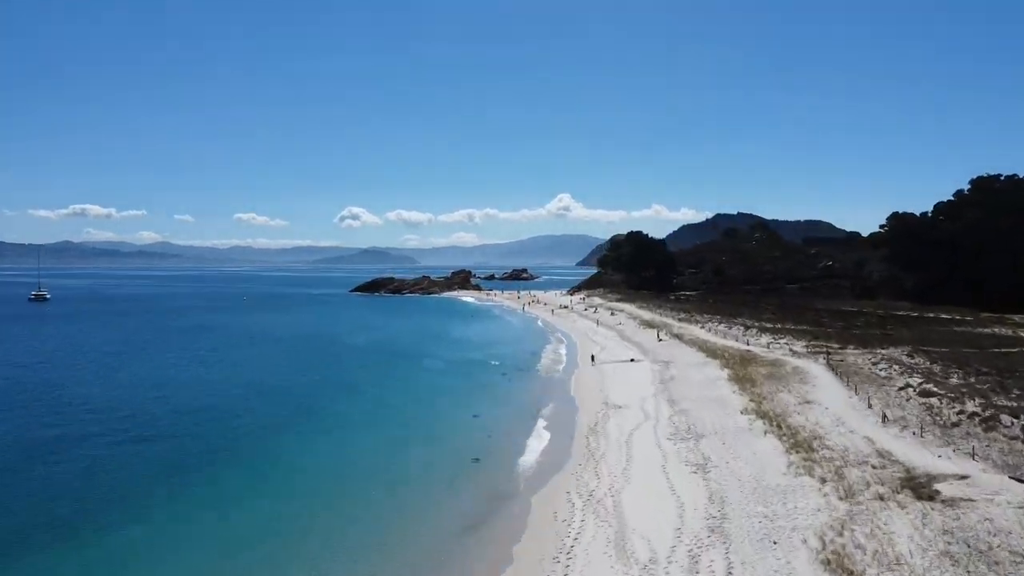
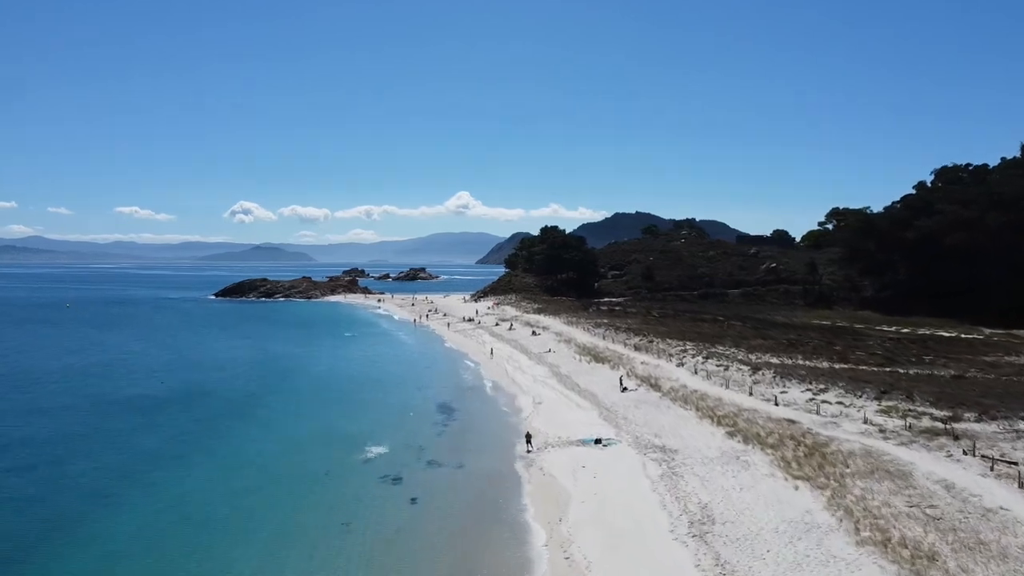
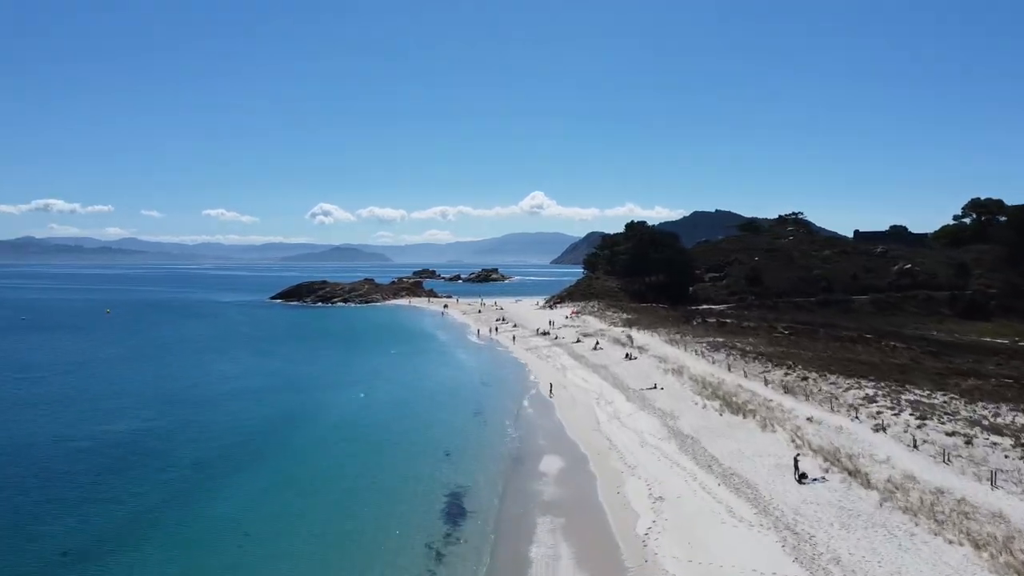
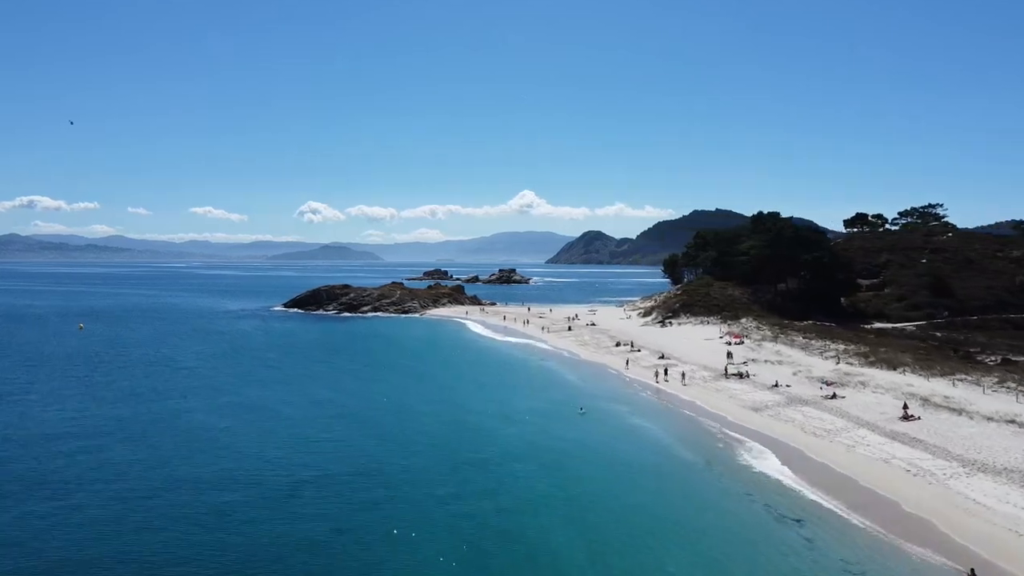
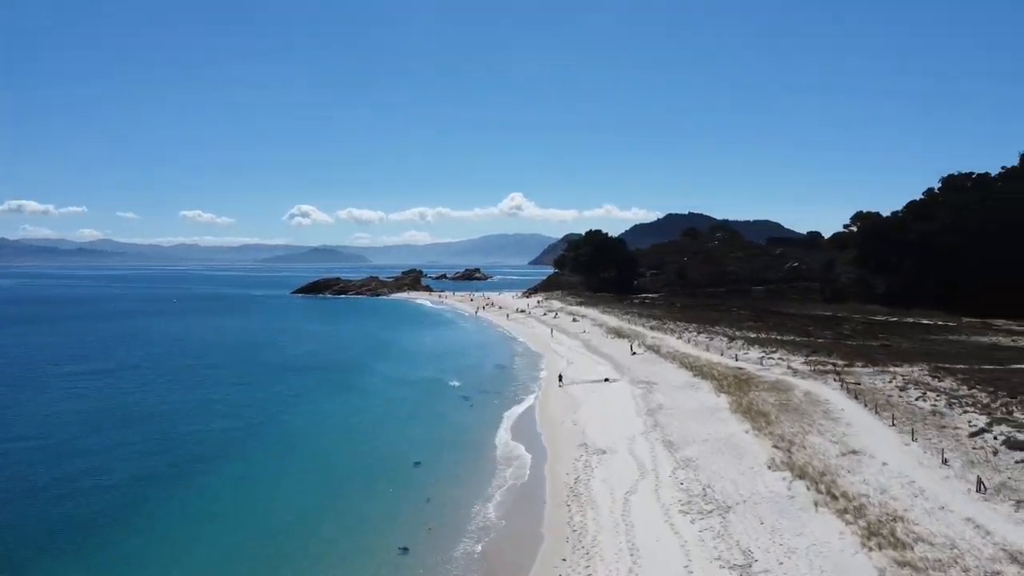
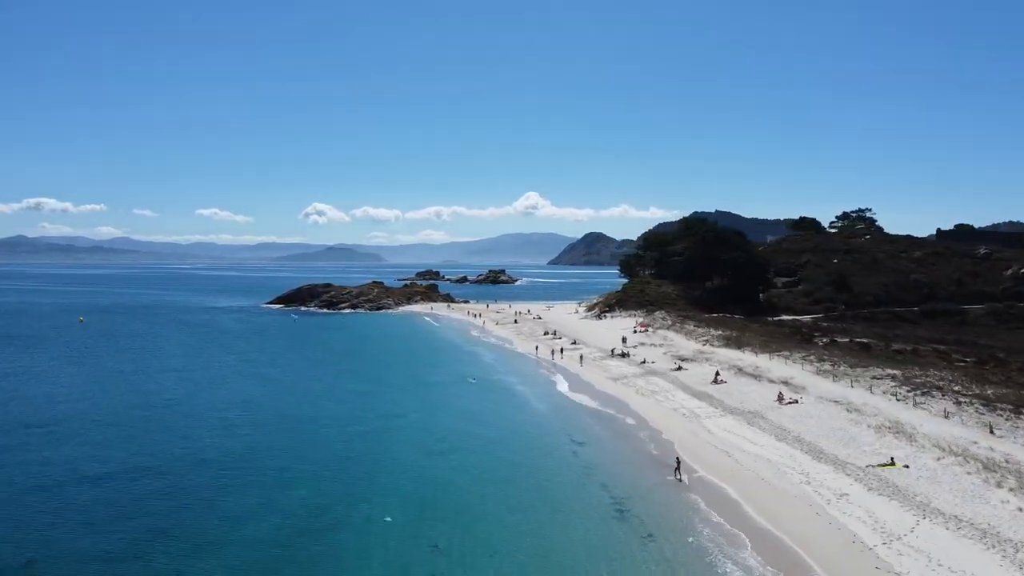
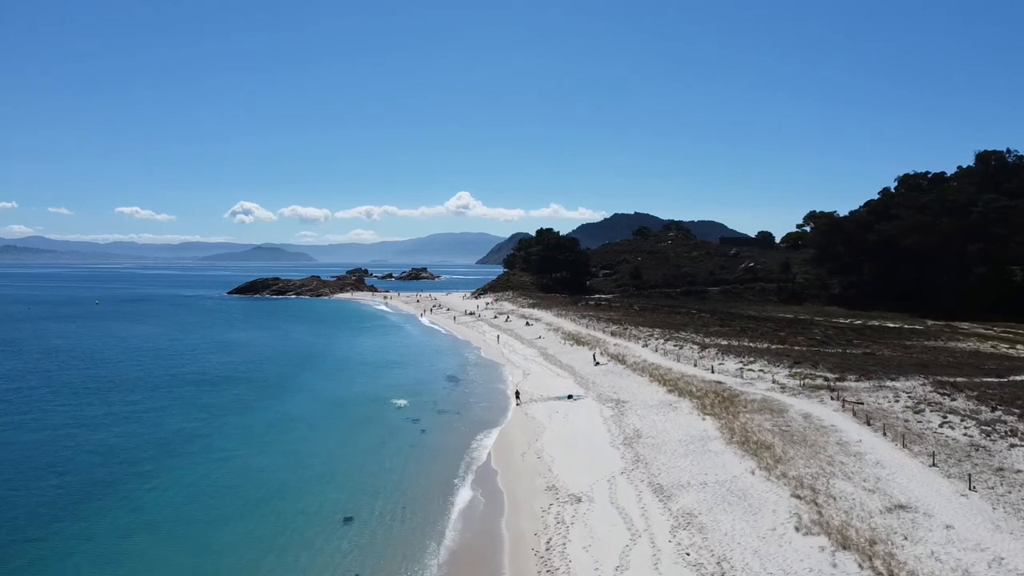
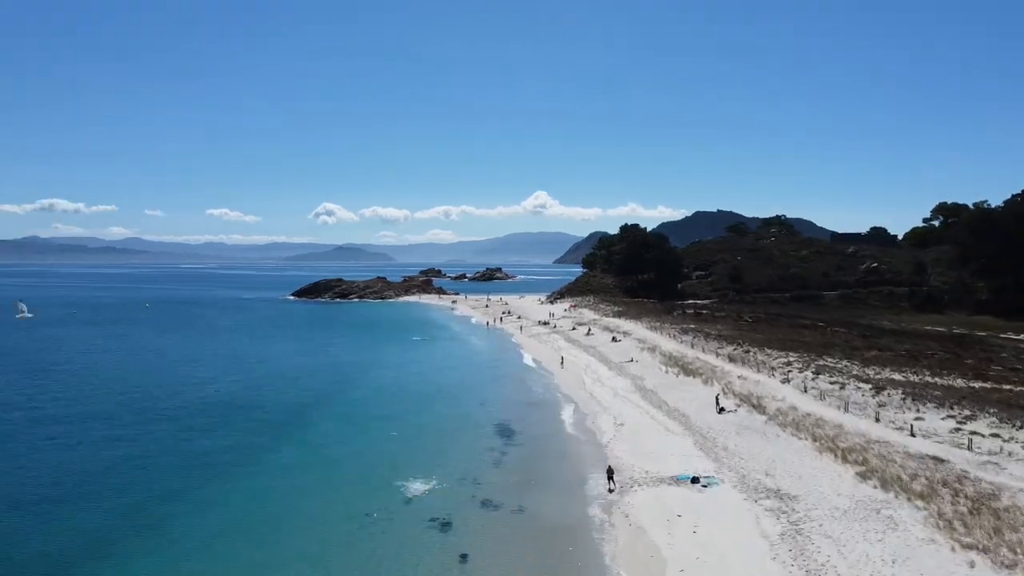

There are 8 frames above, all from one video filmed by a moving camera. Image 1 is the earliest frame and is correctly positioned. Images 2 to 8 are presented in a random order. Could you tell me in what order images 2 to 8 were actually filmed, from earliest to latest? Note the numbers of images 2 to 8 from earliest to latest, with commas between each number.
5, 7, 2, 8, 3, 6, 4
